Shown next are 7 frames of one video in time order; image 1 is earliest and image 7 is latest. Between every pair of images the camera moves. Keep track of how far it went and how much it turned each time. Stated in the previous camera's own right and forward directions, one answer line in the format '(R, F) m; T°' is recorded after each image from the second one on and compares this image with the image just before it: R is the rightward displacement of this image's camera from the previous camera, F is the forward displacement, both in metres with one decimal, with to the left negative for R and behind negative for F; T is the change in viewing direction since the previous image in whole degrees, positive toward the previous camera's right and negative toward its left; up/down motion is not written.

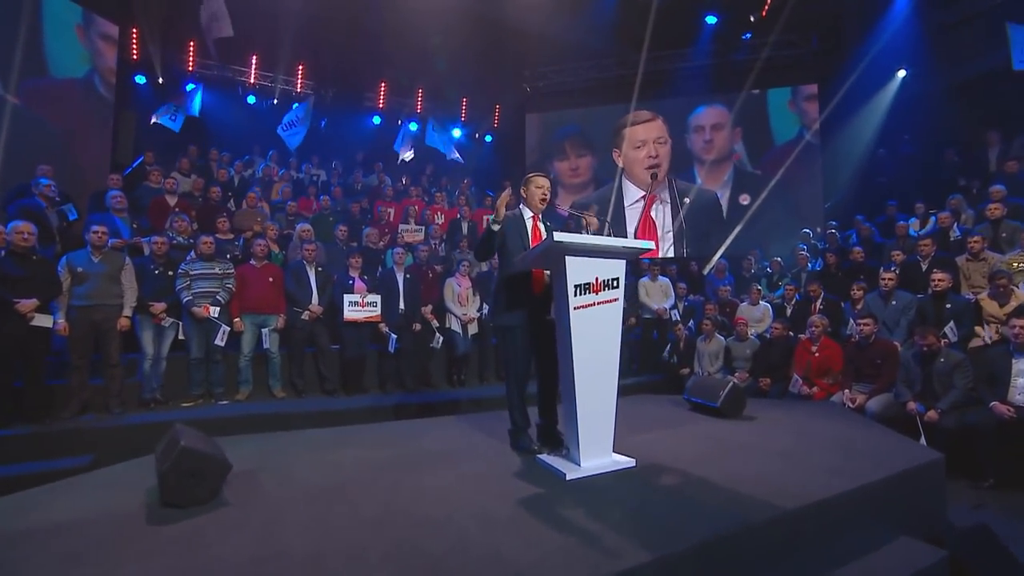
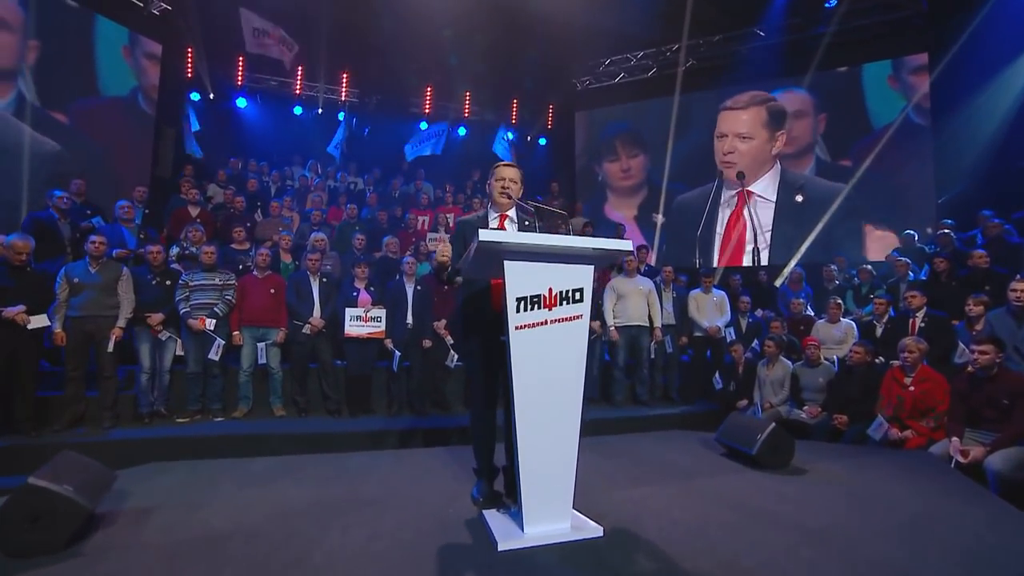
(+1.1, +0.9) m; -12°
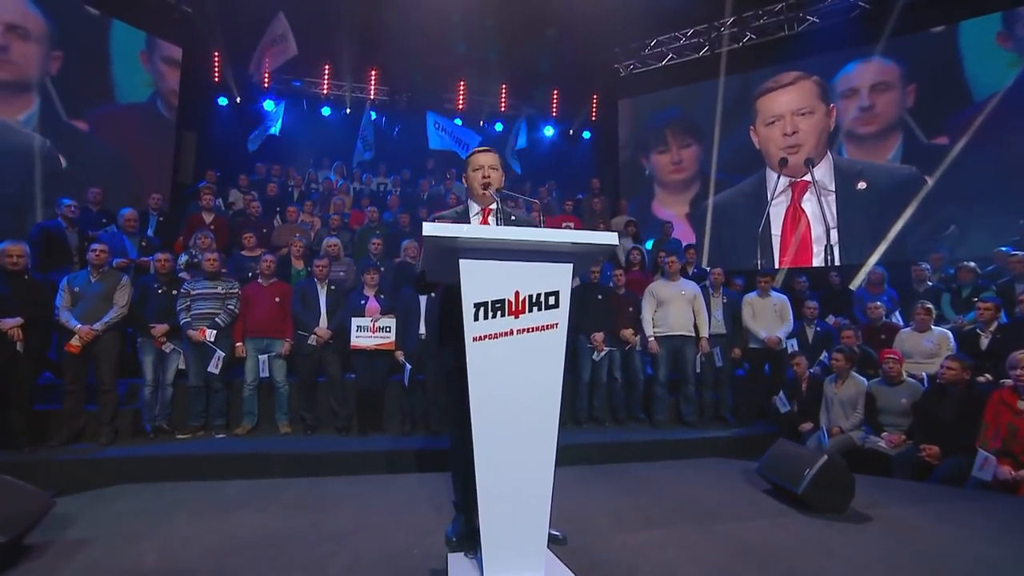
(+0.6, +0.7) m; -8°
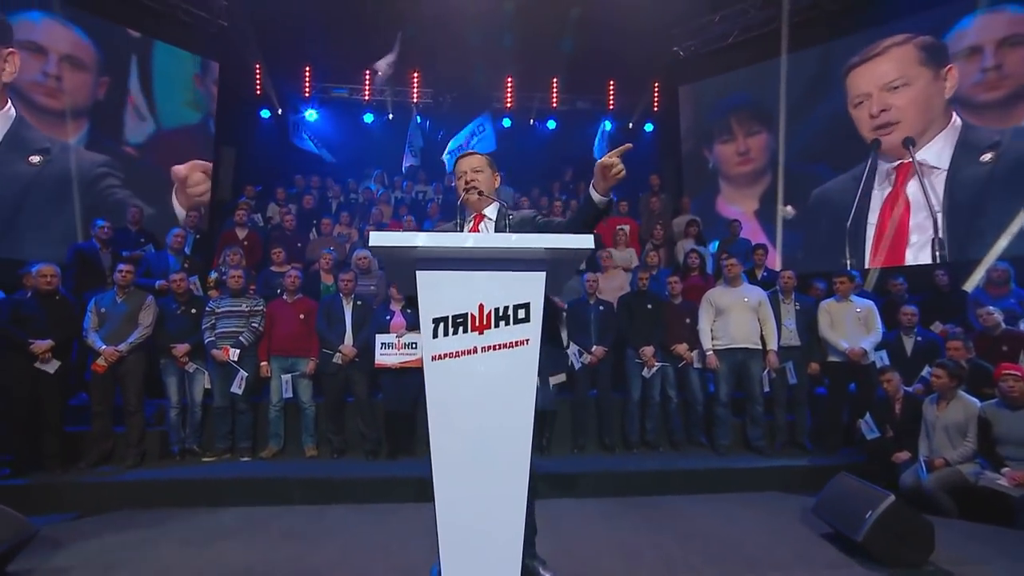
(+0.5, +0.6) m; -9°
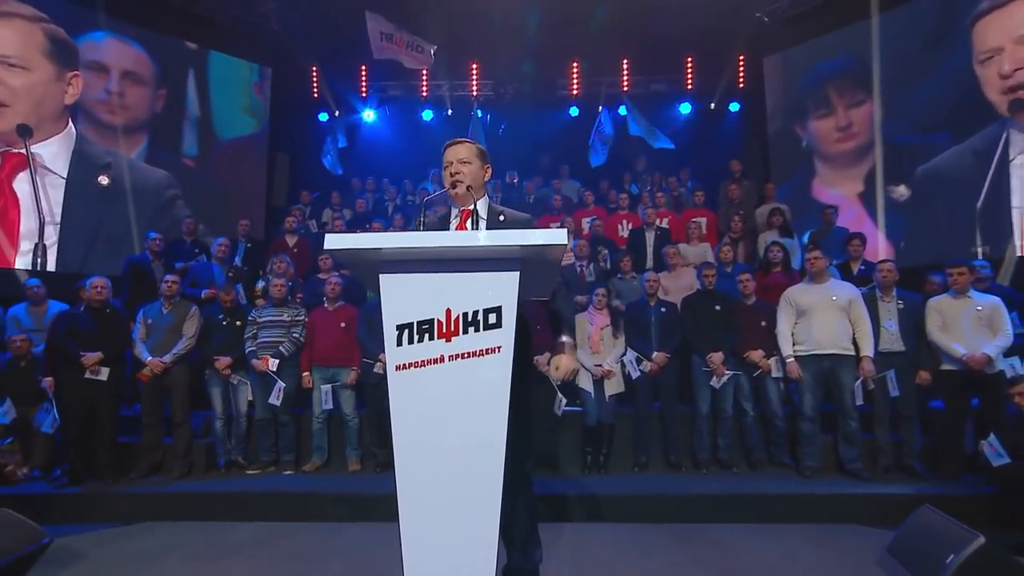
(+0.5, +0.5) m; -10°
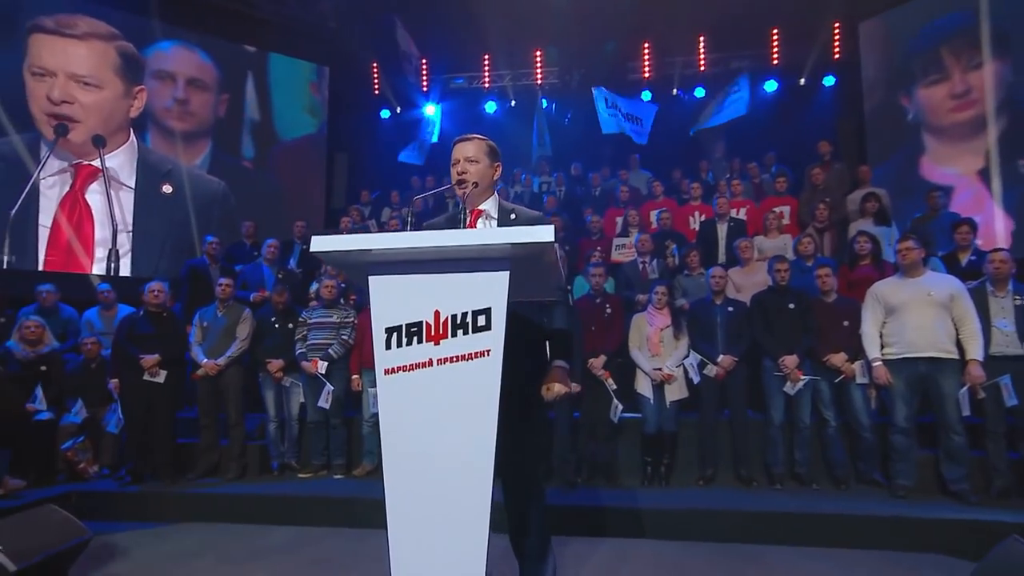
(+0.3, +0.3) m; -8°
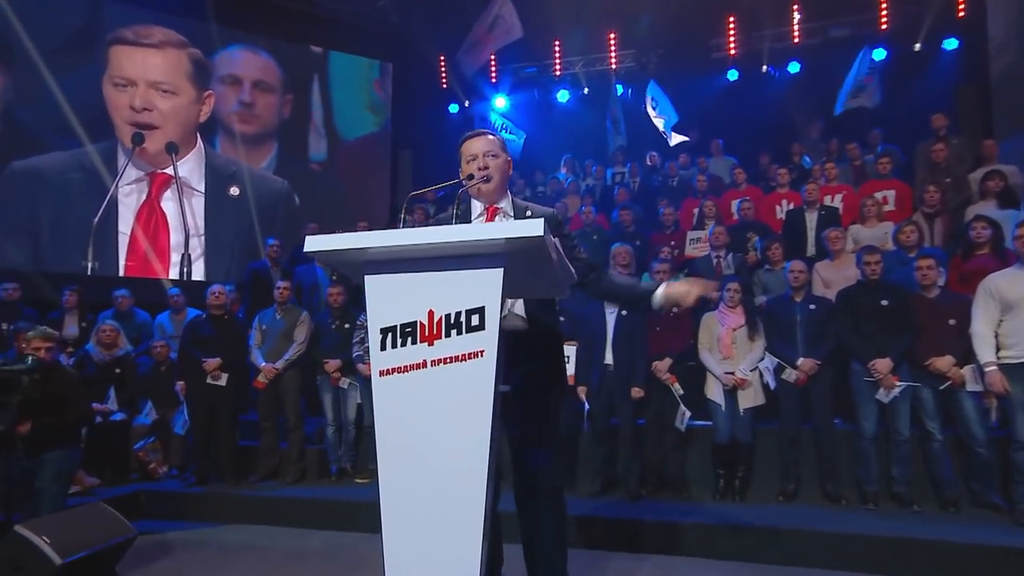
(+0.2, +0.3) m; -8°
